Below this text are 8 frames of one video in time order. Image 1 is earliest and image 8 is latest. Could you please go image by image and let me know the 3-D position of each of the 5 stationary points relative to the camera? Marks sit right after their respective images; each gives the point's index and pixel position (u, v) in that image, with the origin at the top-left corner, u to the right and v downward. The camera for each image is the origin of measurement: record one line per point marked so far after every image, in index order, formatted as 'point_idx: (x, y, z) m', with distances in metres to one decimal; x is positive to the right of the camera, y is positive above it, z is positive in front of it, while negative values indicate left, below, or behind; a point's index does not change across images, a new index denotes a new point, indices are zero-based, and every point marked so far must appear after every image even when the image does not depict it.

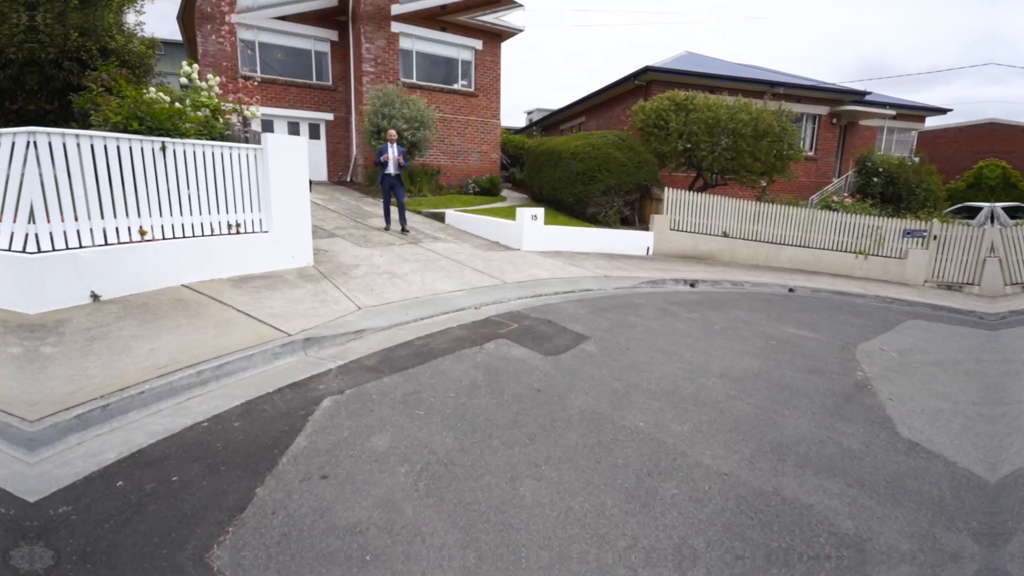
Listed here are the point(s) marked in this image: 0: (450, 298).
0: (-0.8, -0.2, +6.7) m
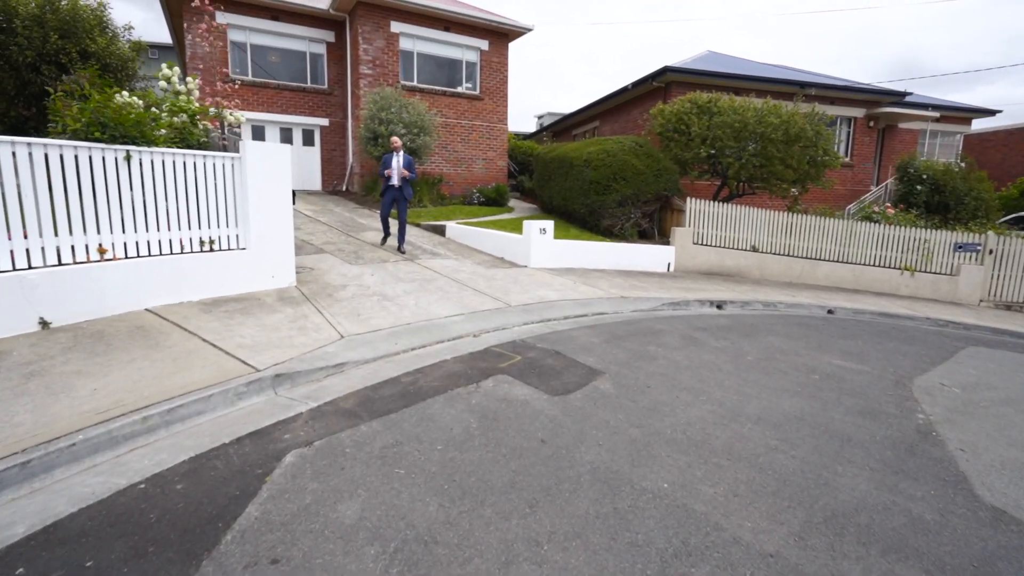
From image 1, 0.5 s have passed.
0: (-0.8, -0.5, +6.0) m
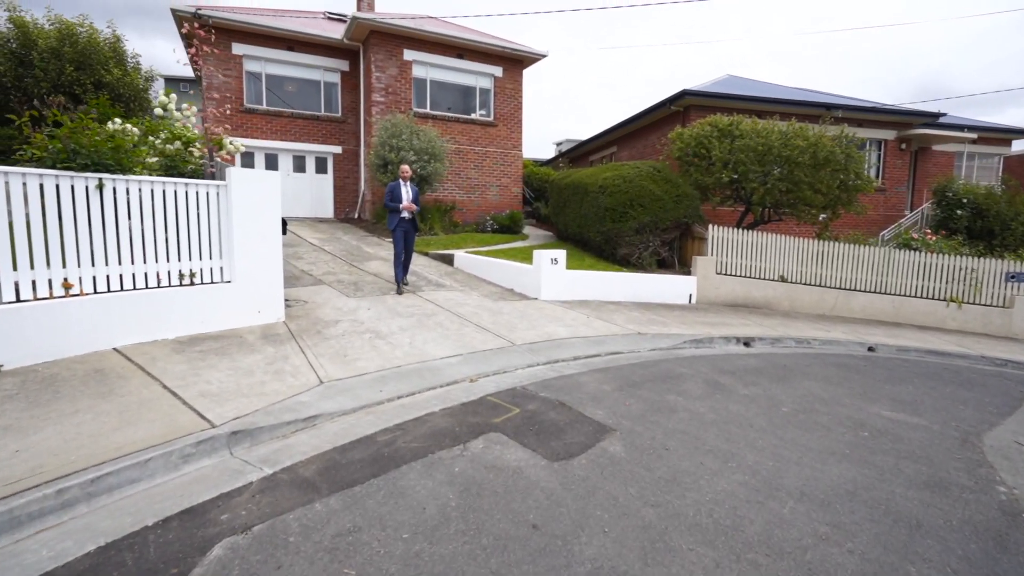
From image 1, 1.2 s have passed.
0: (-0.8, -0.9, +5.5) m
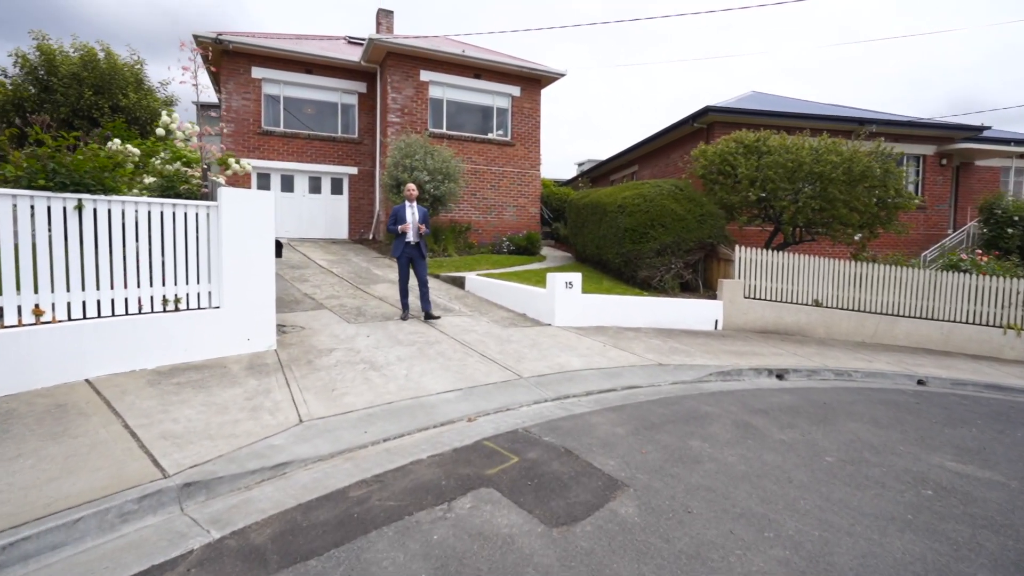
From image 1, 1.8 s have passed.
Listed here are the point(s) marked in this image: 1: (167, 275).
0: (-0.8, -1.2, +4.9) m
1: (-3.7, +0.1, +5.3) m
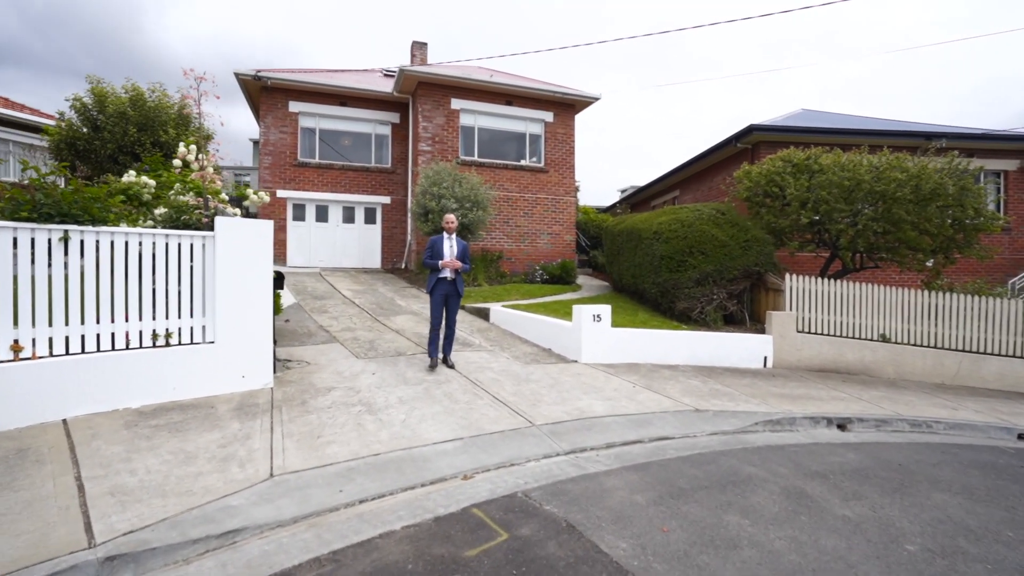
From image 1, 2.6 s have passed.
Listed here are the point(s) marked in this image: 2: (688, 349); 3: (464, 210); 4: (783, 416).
0: (-0.7, -1.5, +4.4) m
1: (-3.6, -0.2, +5.0) m
2: (+3.0, -1.0, +8.4) m
3: (-1.2, +2.0, +12.5) m
4: (+3.4, -1.6, +6.1) m
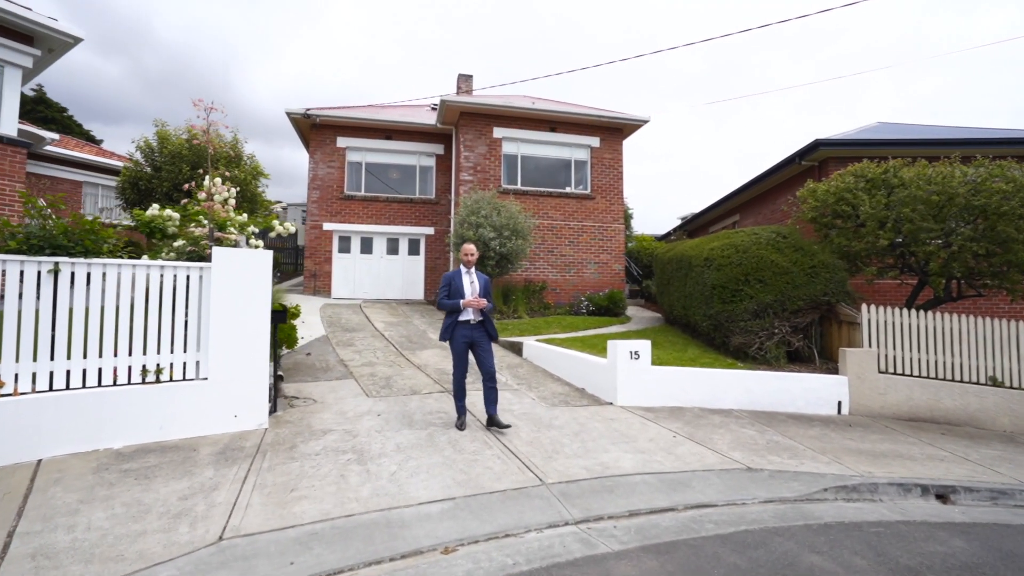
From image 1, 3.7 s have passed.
0: (-0.8, -1.8, +3.7) m
1: (-3.6, -0.5, +4.8) m
2: (+3.4, -1.5, +7.3) m
3: (-0.3, +1.2, +12.1) m
4: (+3.5, -1.9, +4.9) m
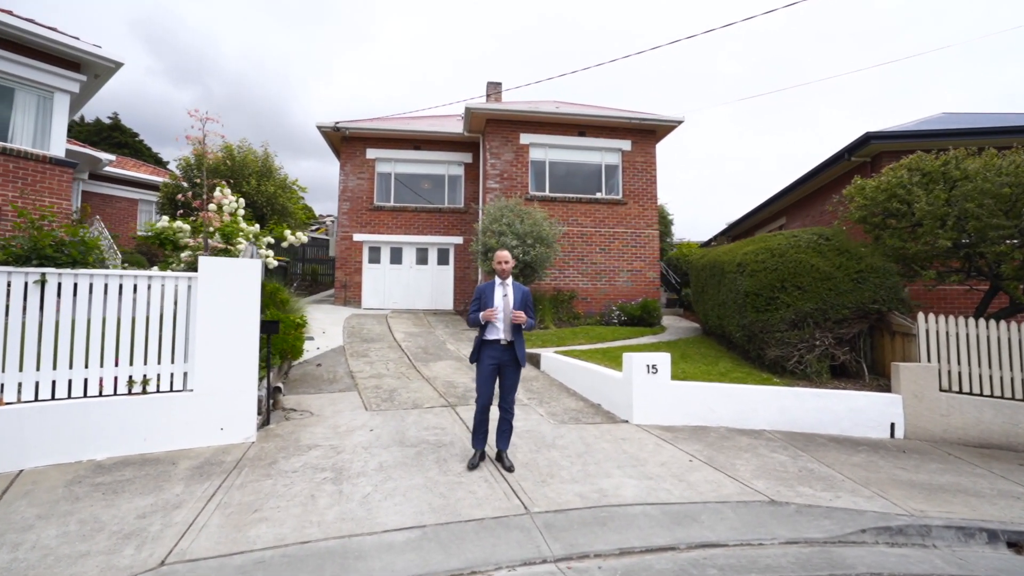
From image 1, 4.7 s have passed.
0: (-1.0, -1.8, +3.4) m
1: (-3.7, -0.6, +4.8) m
2: (+3.5, -1.6, +6.5) m
3: (+0.3, +1.0, +11.8) m
4: (+3.4, -2.0, +4.2) m
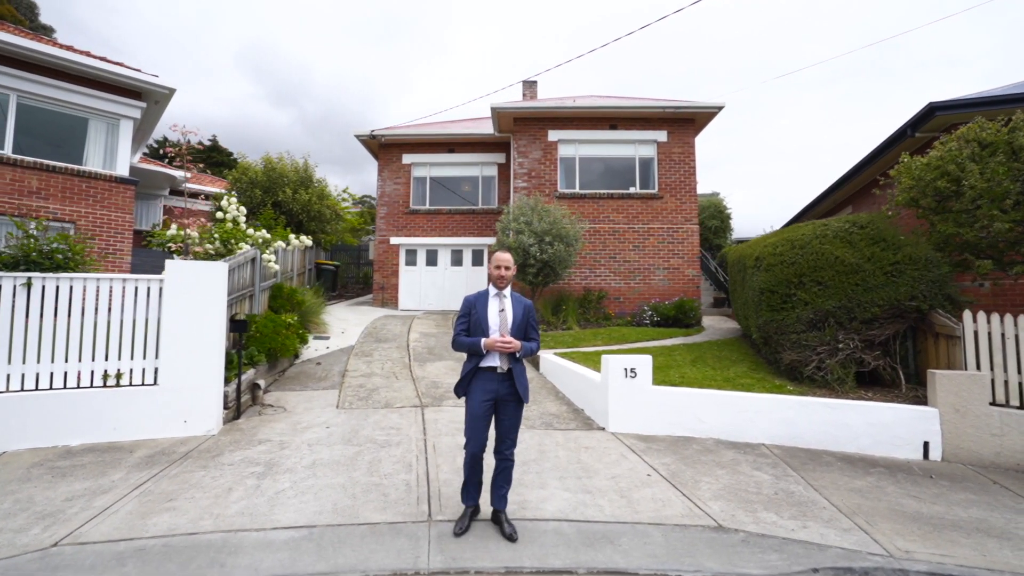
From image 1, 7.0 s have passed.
0: (-1.8, -1.8, +3.4) m
1: (-4.3, -0.6, +5.2) m
2: (+3.1, -1.6, +5.8) m
3: (+0.8, +1.0, +11.4) m
4: (+2.6, -1.9, +3.5) m
